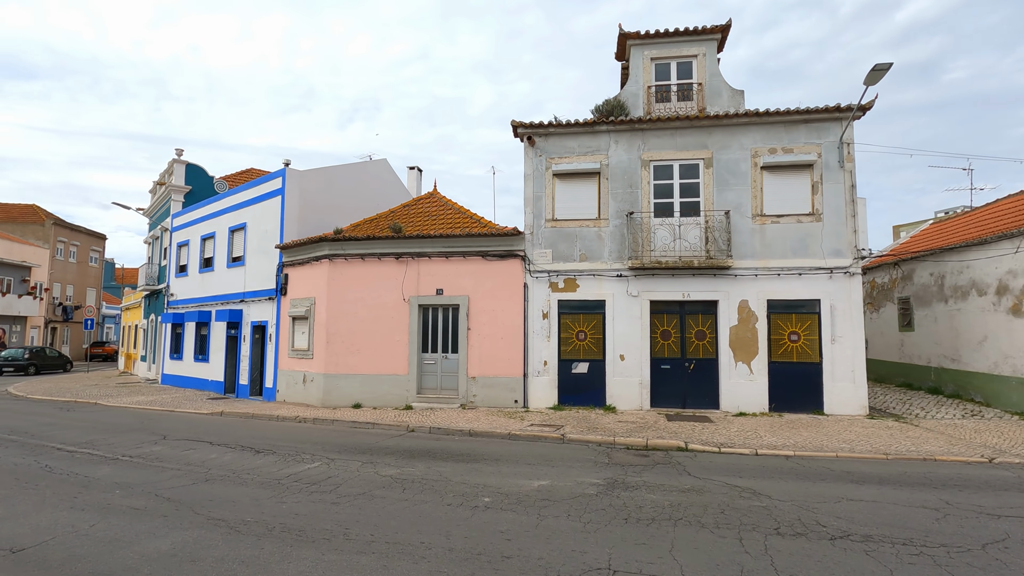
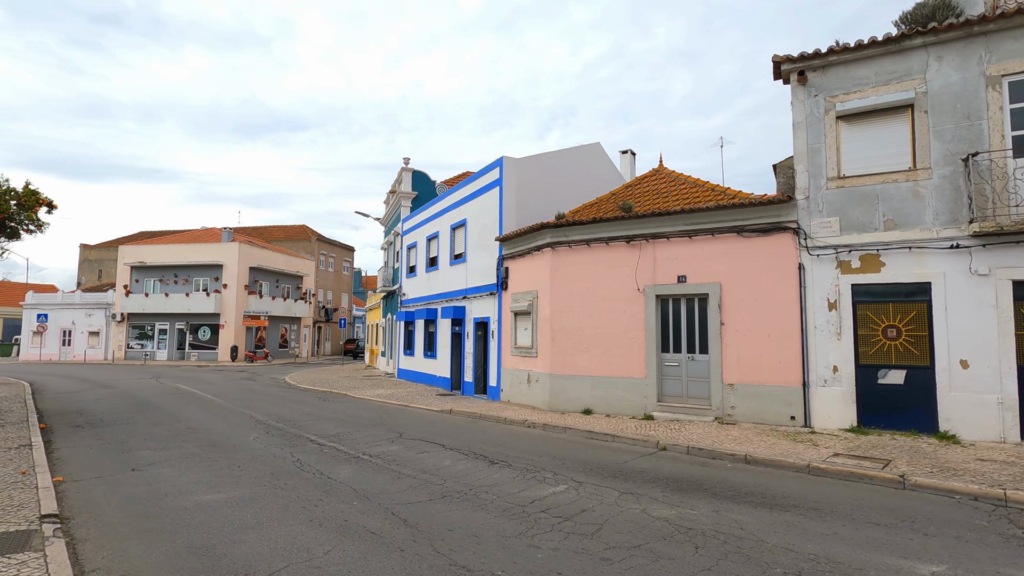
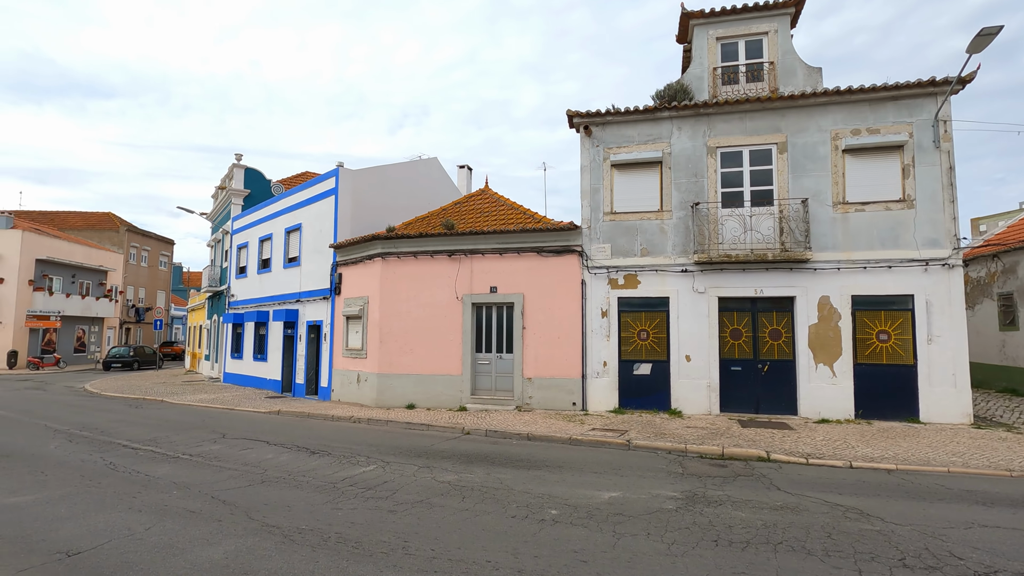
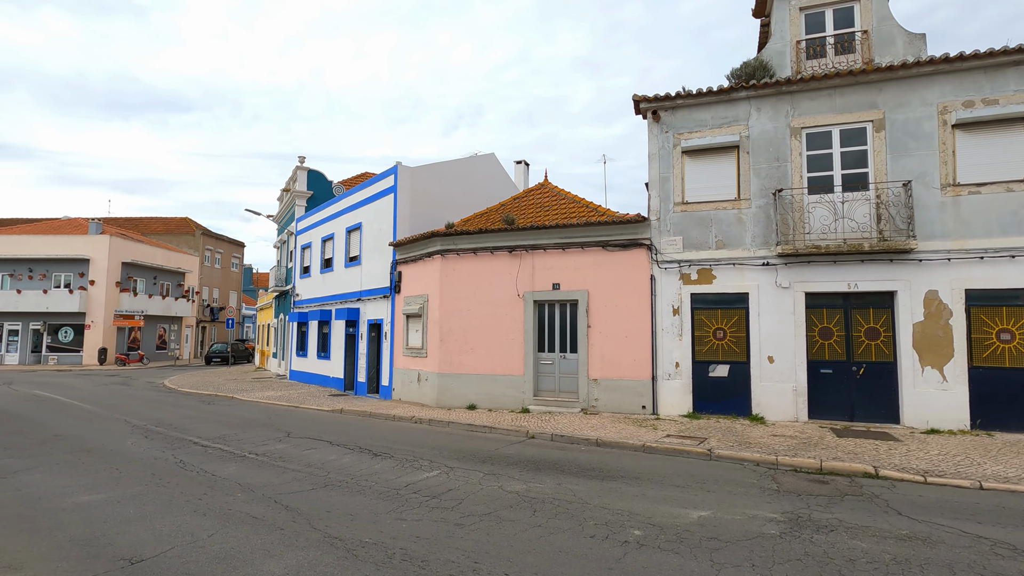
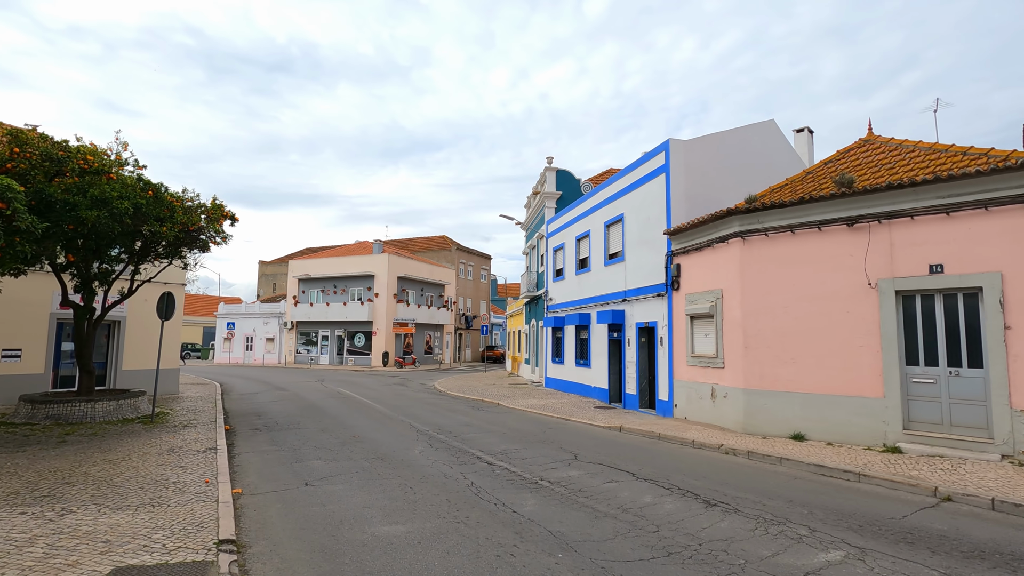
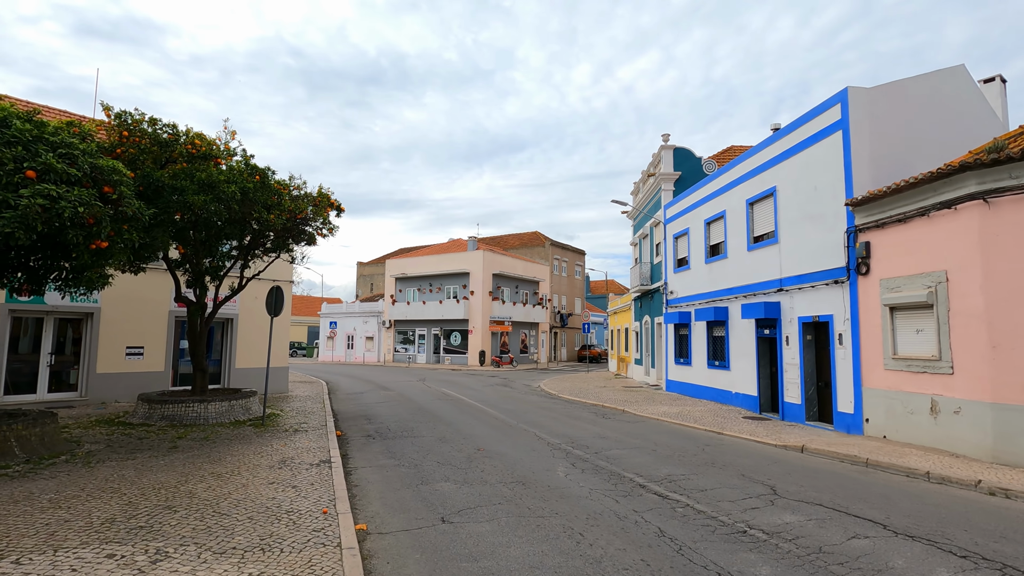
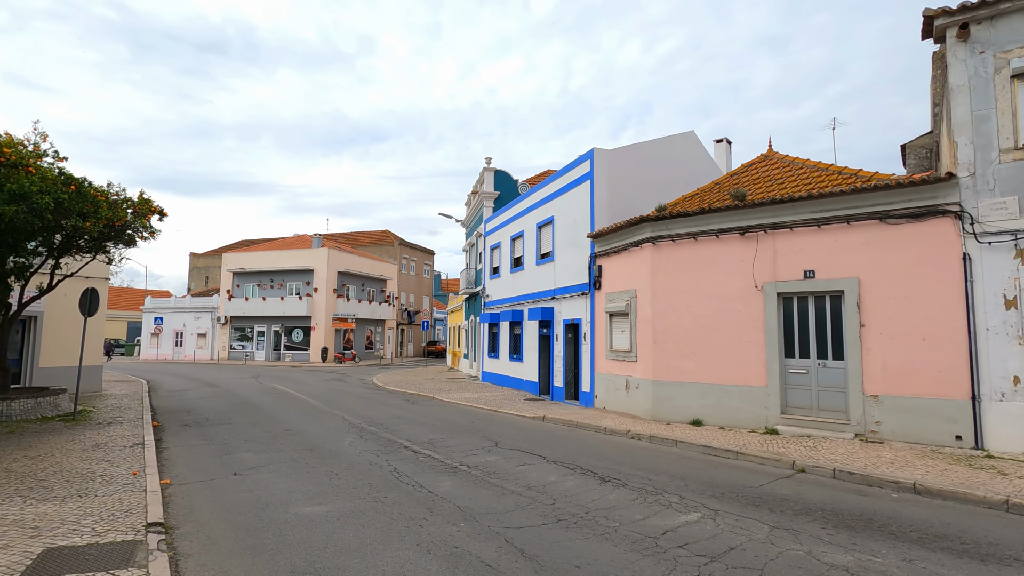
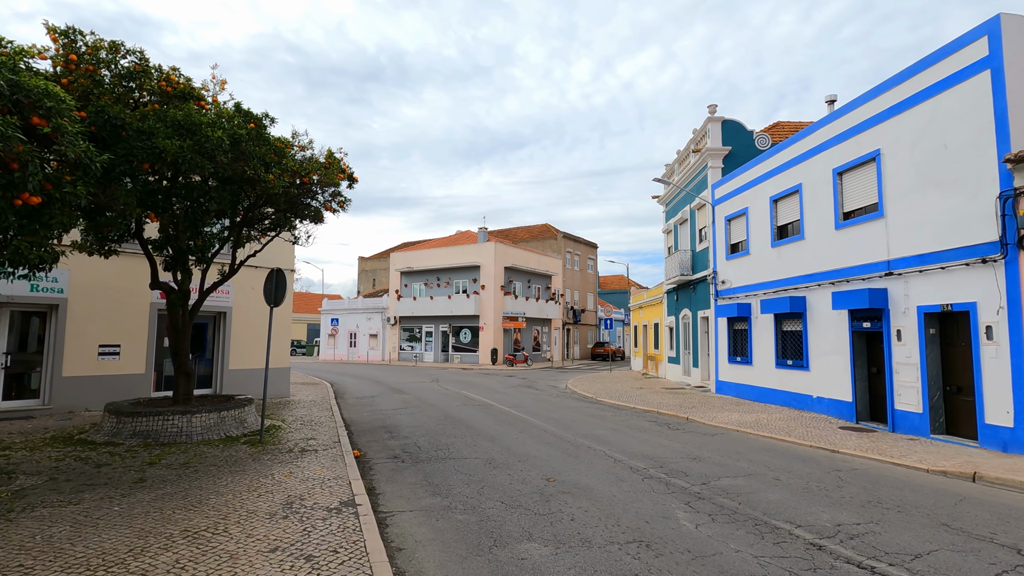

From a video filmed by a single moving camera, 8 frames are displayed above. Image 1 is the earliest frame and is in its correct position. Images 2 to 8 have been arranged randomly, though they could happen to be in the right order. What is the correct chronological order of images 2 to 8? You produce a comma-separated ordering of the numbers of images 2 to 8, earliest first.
3, 4, 2, 7, 5, 6, 8
